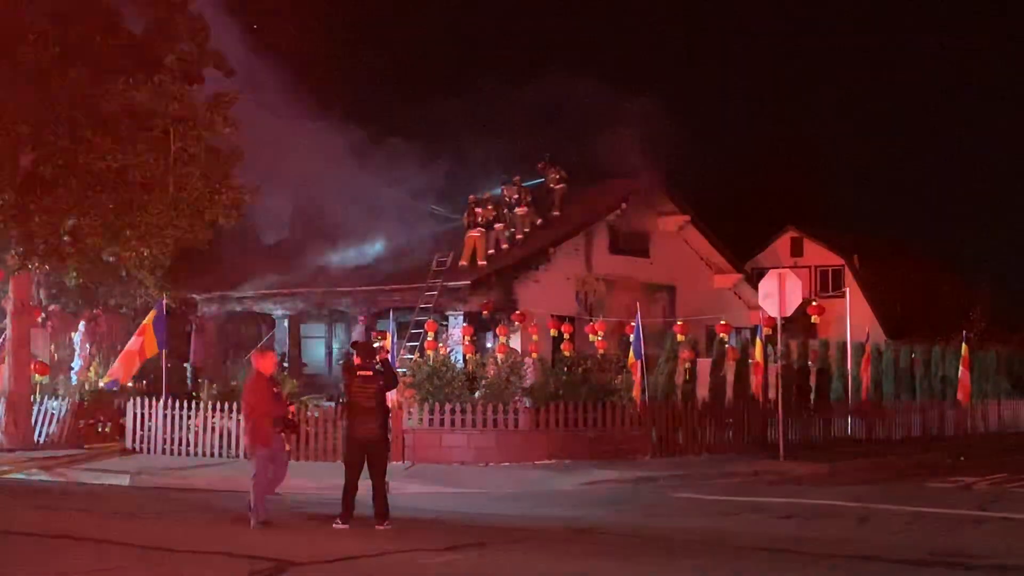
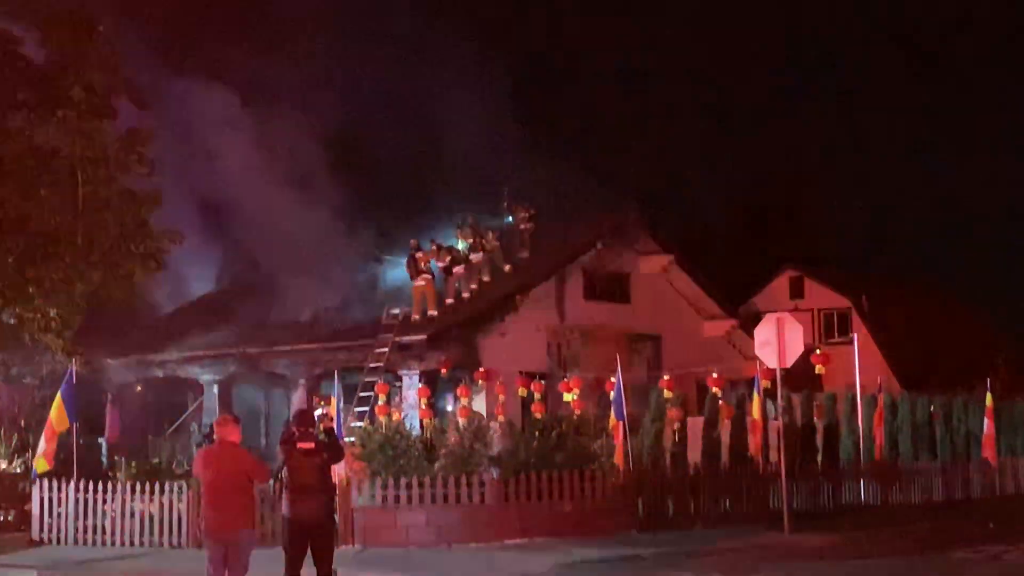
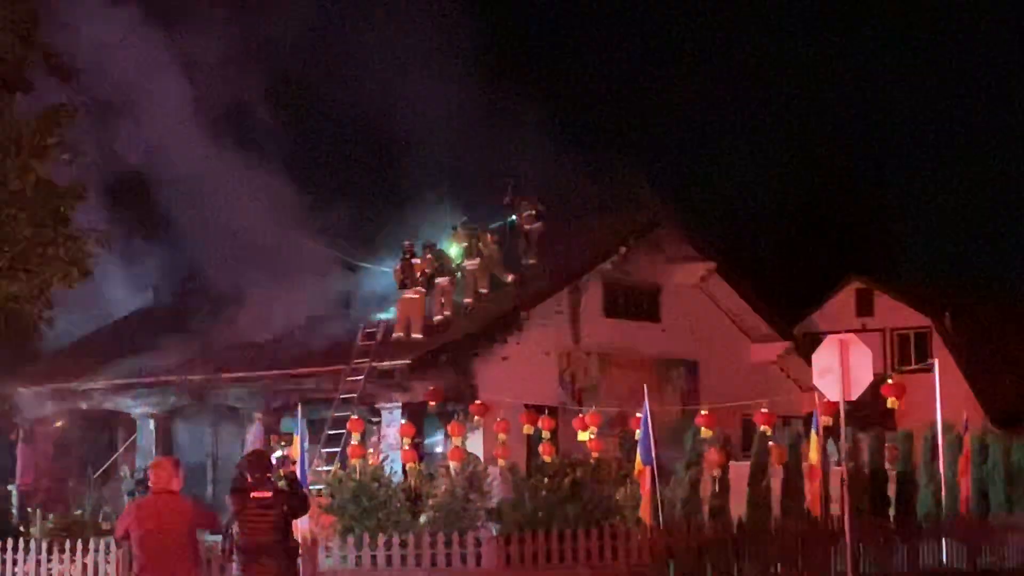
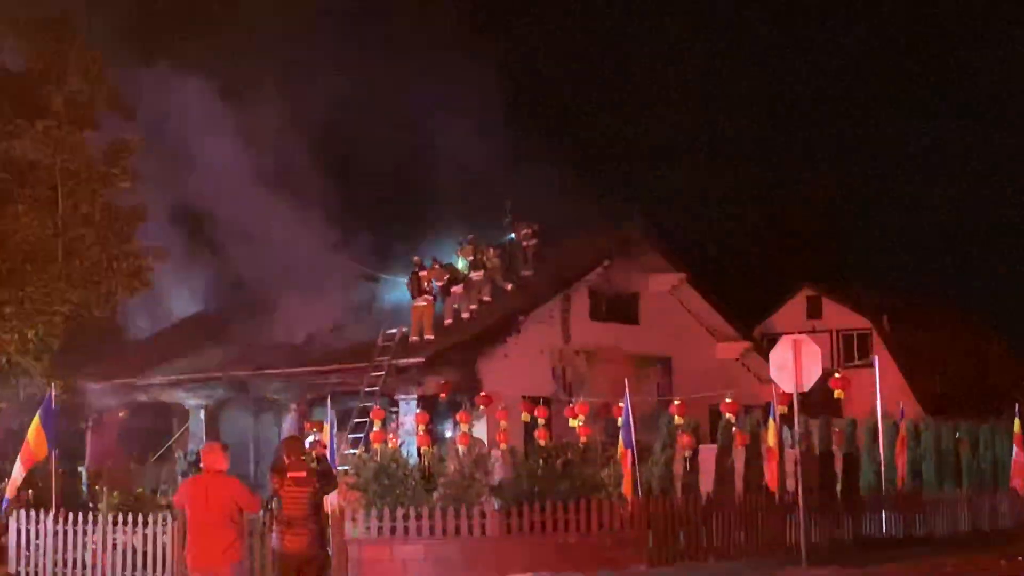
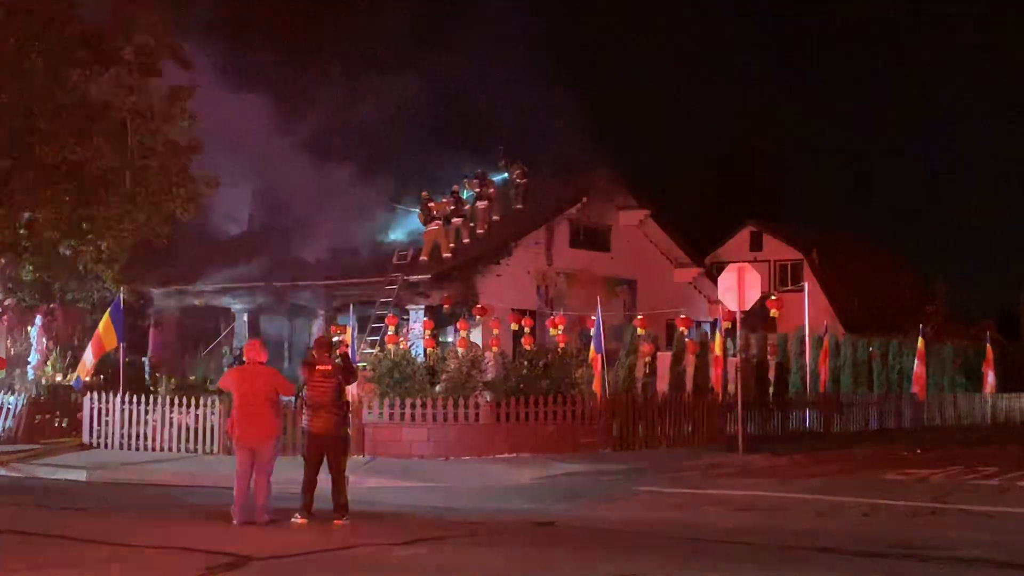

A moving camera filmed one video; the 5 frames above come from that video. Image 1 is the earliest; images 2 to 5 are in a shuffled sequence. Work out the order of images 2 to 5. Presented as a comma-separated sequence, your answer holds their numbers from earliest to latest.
5, 2, 4, 3
